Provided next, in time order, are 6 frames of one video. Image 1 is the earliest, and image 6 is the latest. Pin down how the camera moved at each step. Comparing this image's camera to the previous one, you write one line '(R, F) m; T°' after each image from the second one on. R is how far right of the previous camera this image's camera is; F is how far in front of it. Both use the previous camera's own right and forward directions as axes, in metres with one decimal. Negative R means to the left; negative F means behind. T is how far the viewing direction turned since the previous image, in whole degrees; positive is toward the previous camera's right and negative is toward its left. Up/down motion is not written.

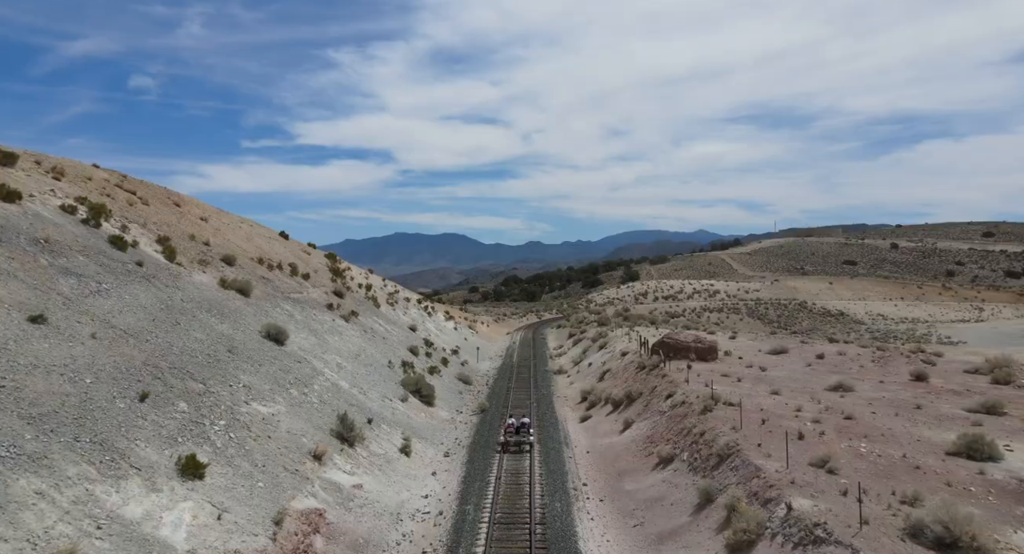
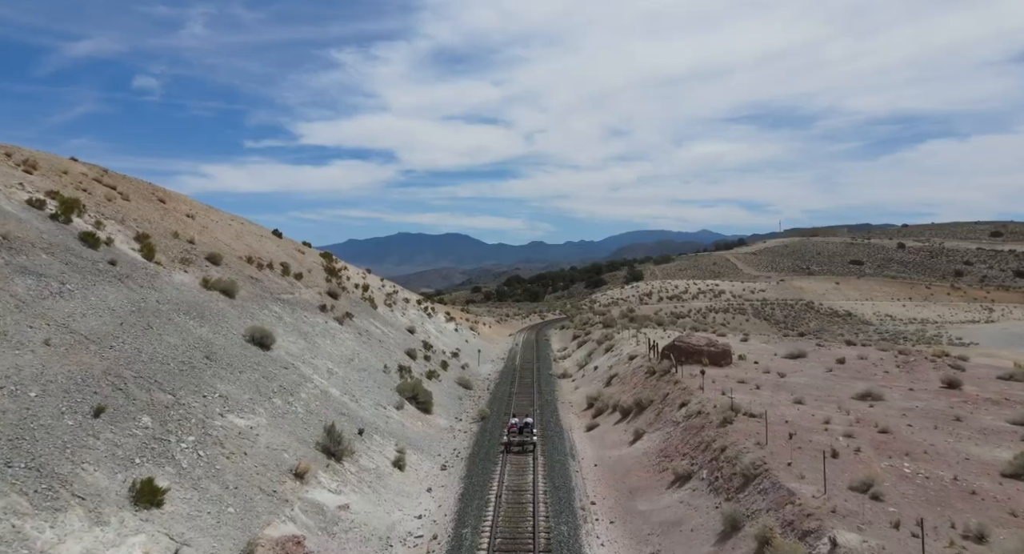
(0.0, +1.7) m; 0°
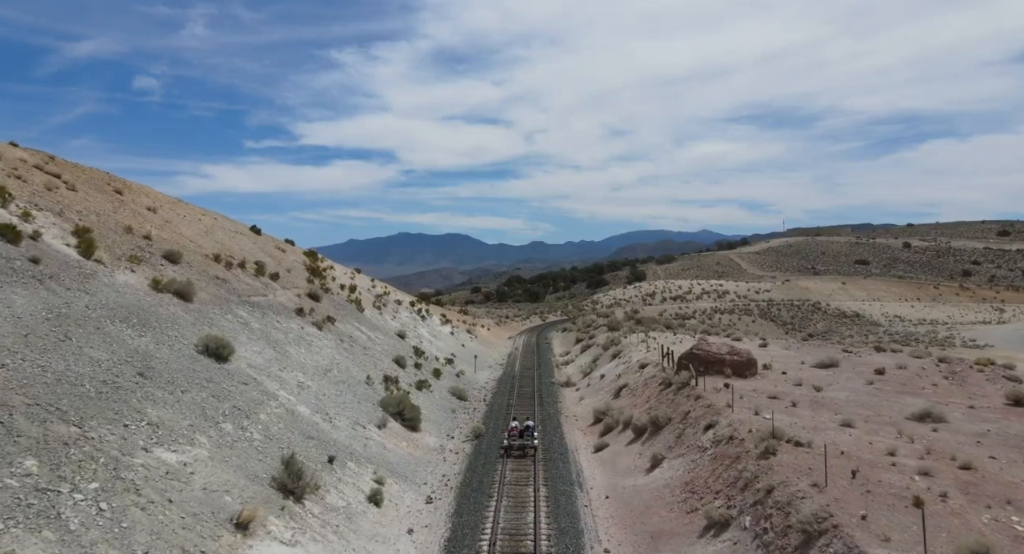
(+0.1, +3.3) m; 0°
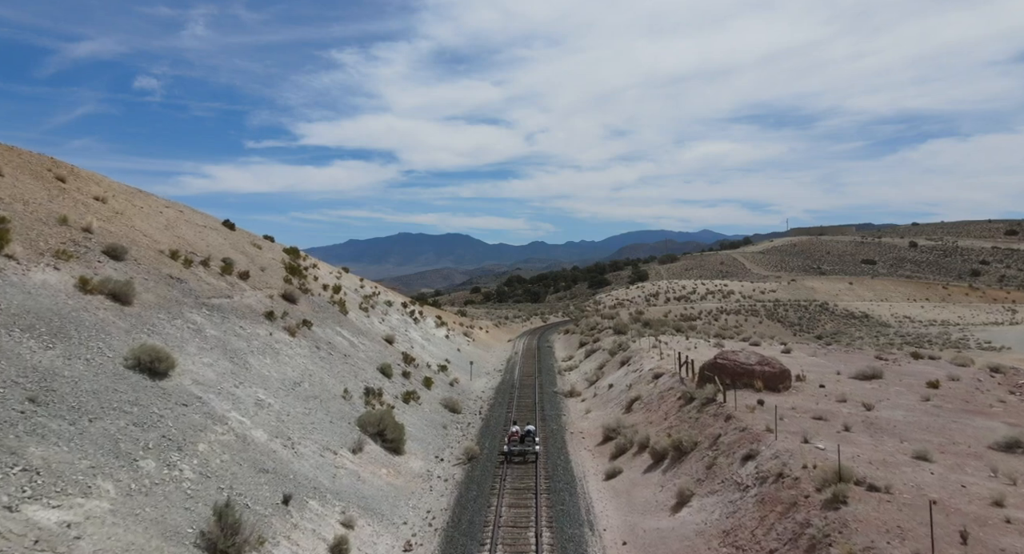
(+0.1, +3.5) m; 0°
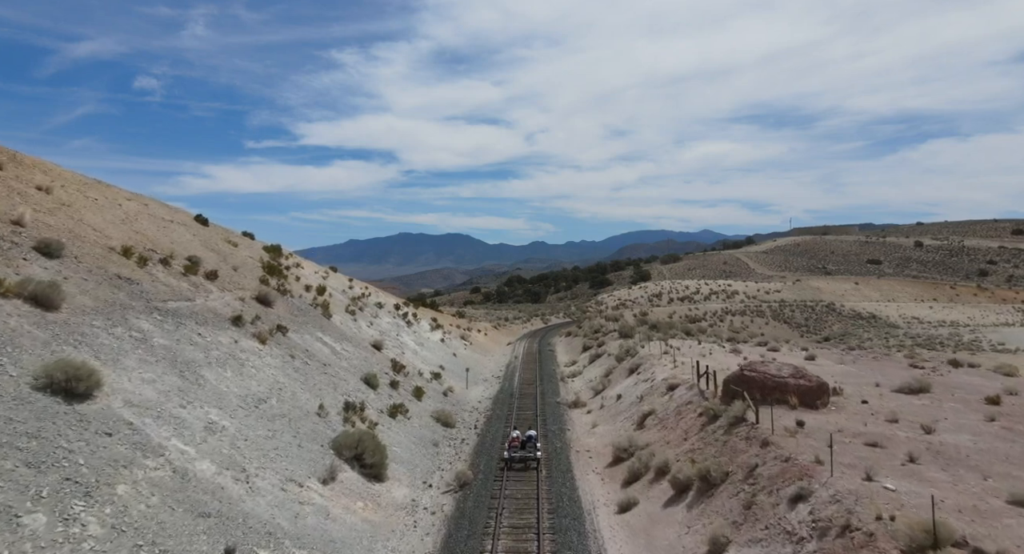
(+0.1, +3.0) m; 0°
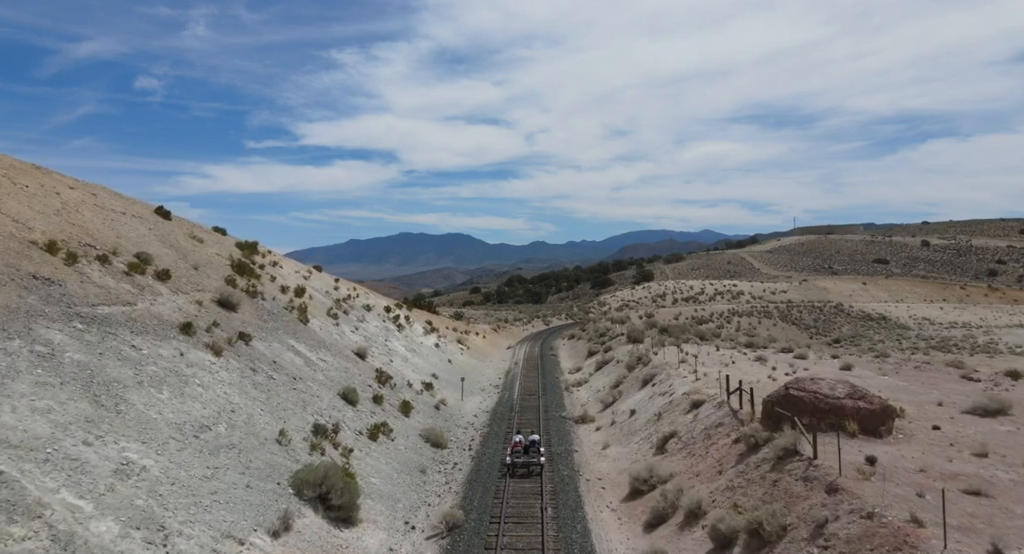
(0.0, +3.6) m; 0°
